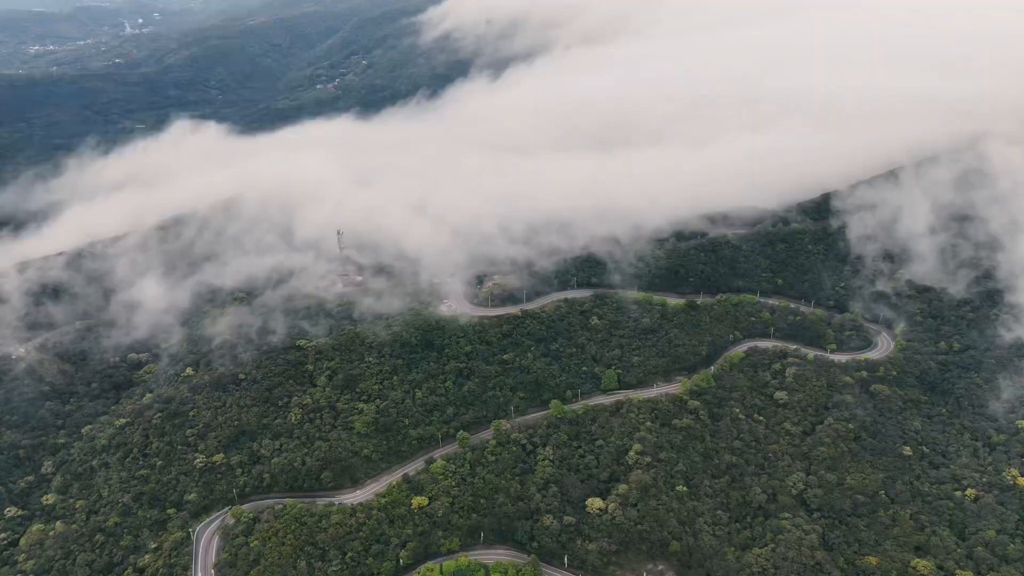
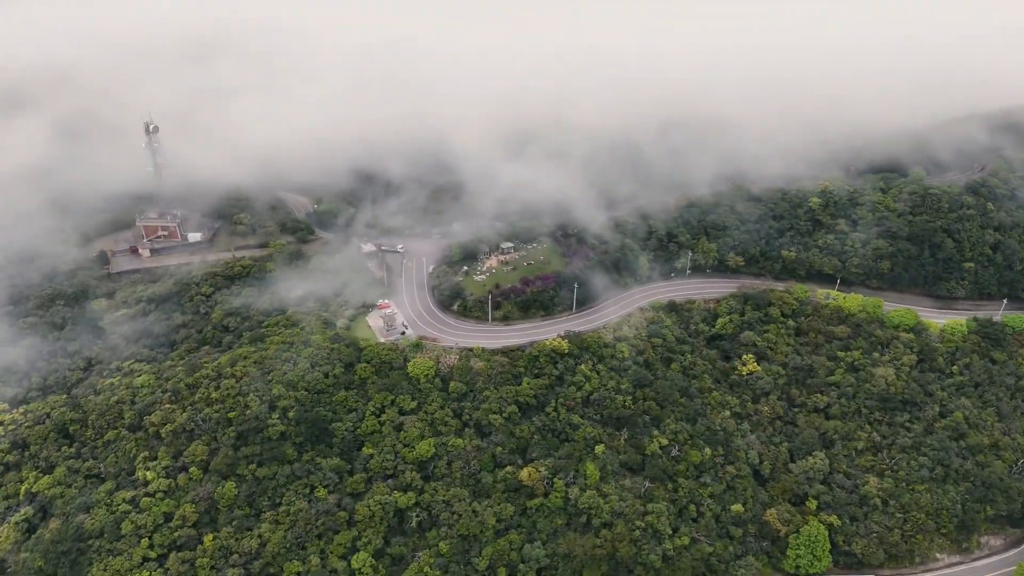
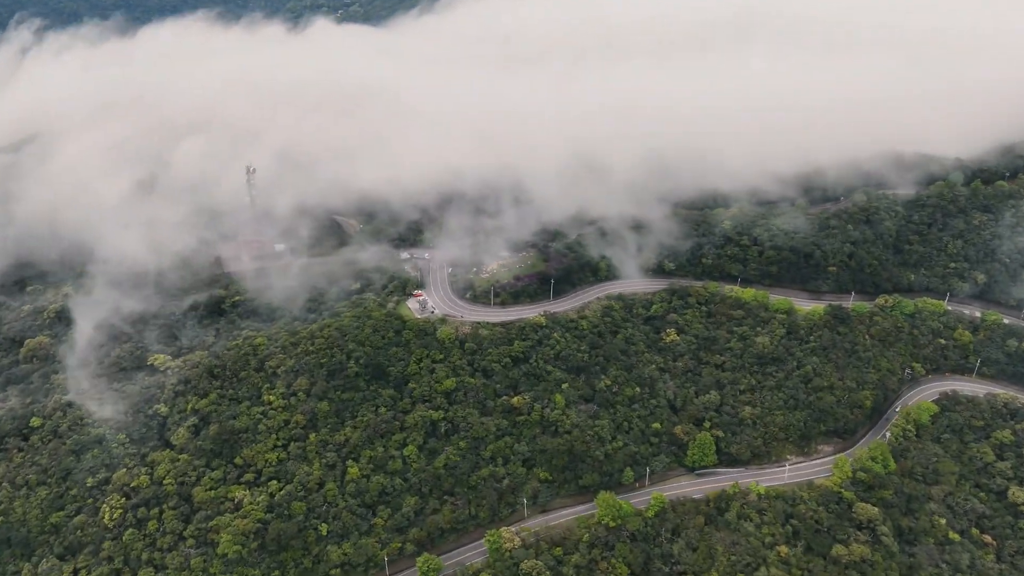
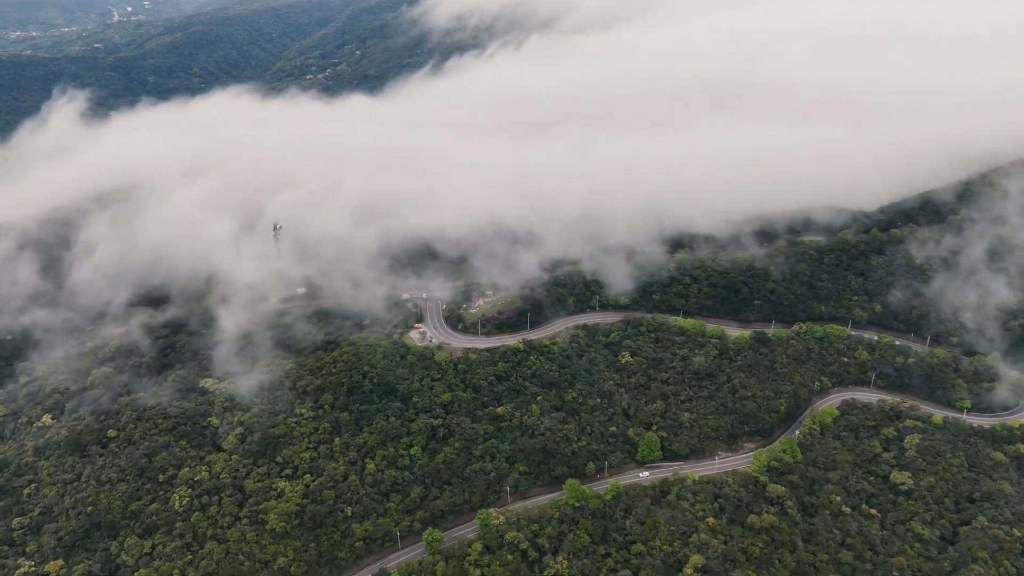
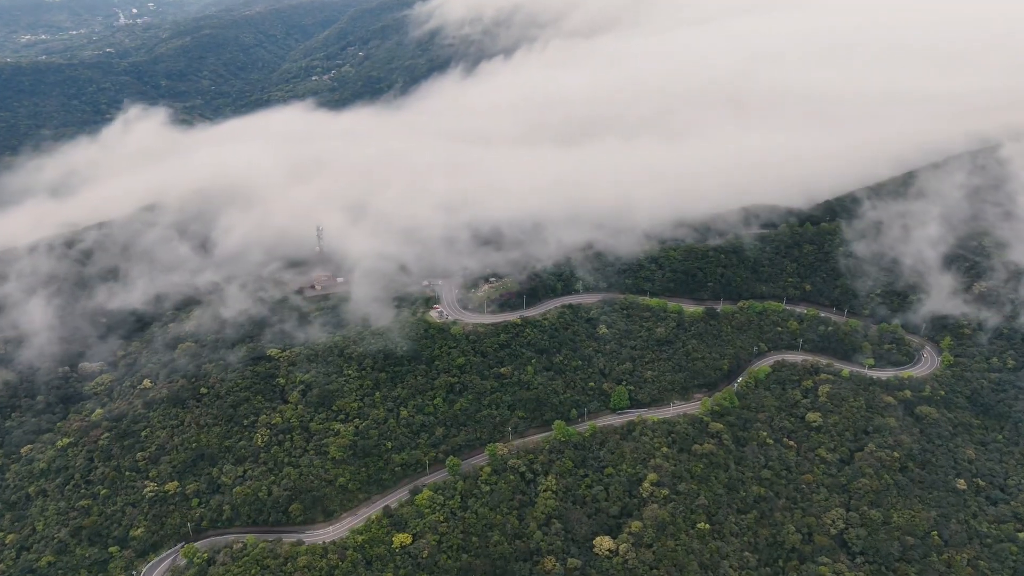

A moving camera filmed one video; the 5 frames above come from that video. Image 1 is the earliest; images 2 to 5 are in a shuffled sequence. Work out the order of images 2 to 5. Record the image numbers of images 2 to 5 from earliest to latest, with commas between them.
5, 4, 3, 2
